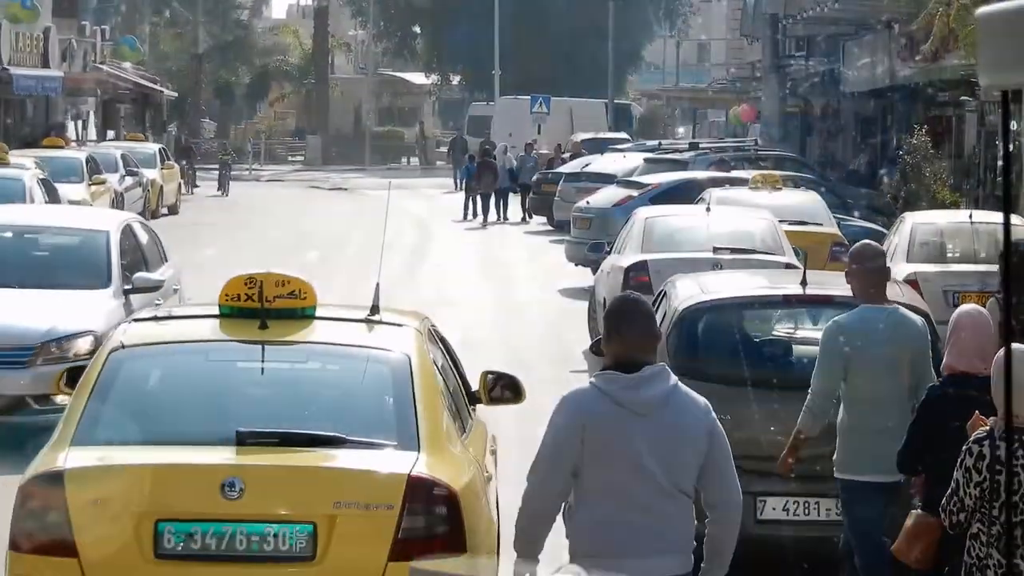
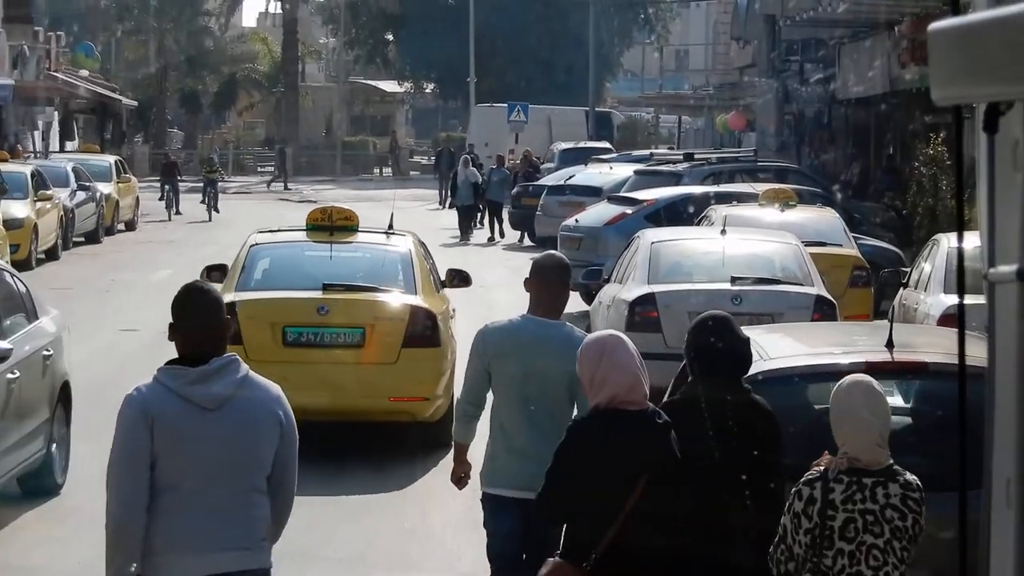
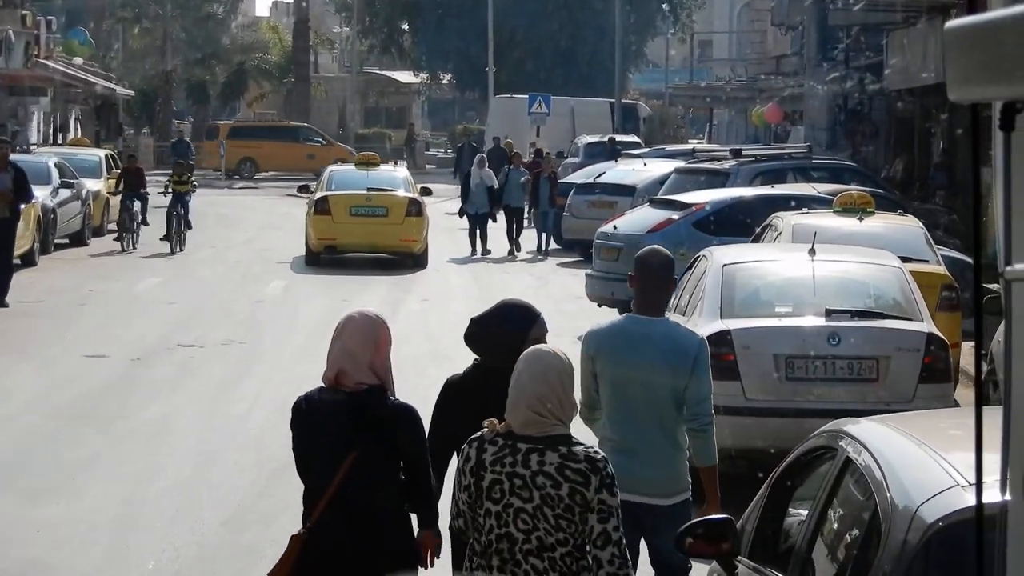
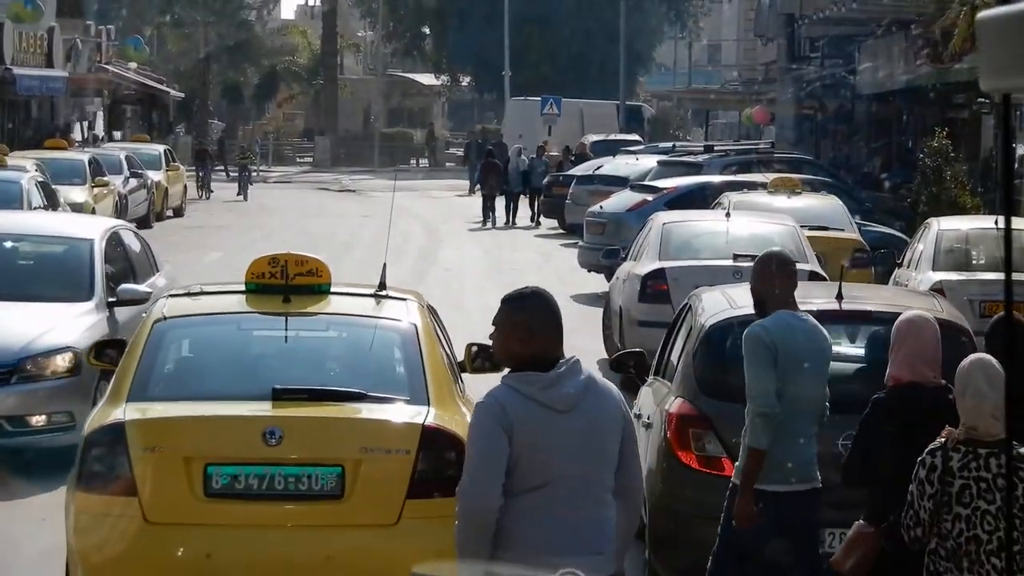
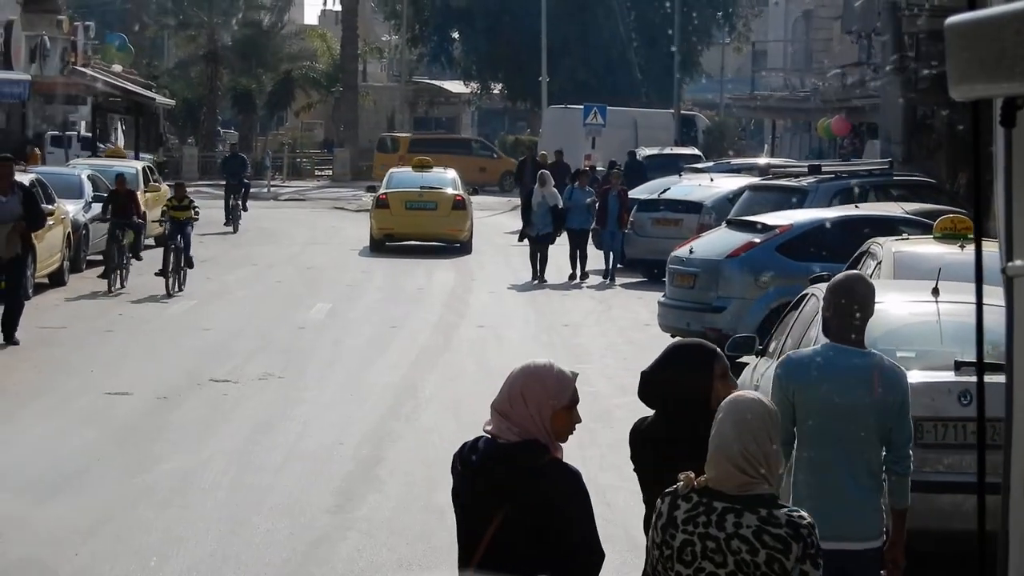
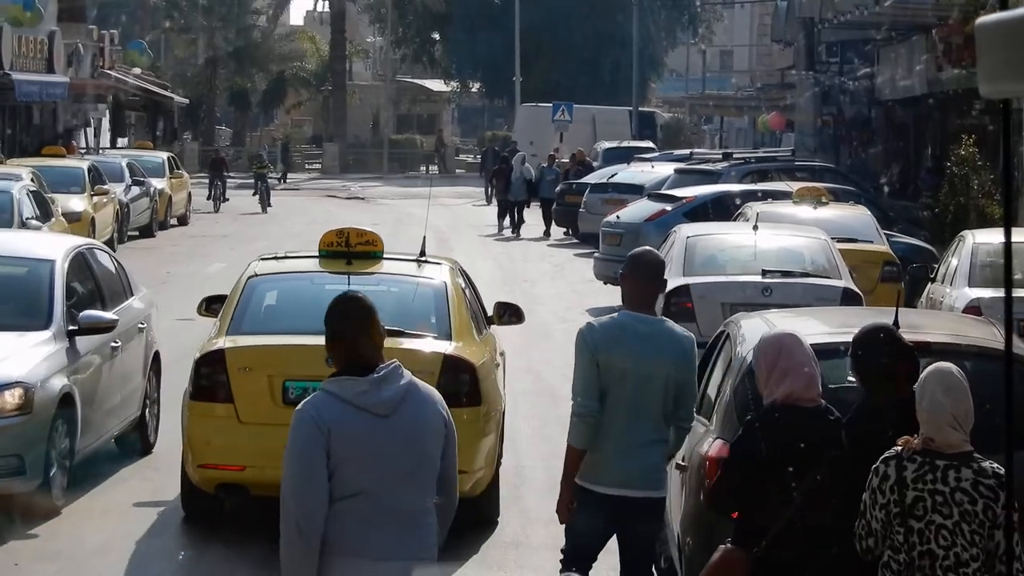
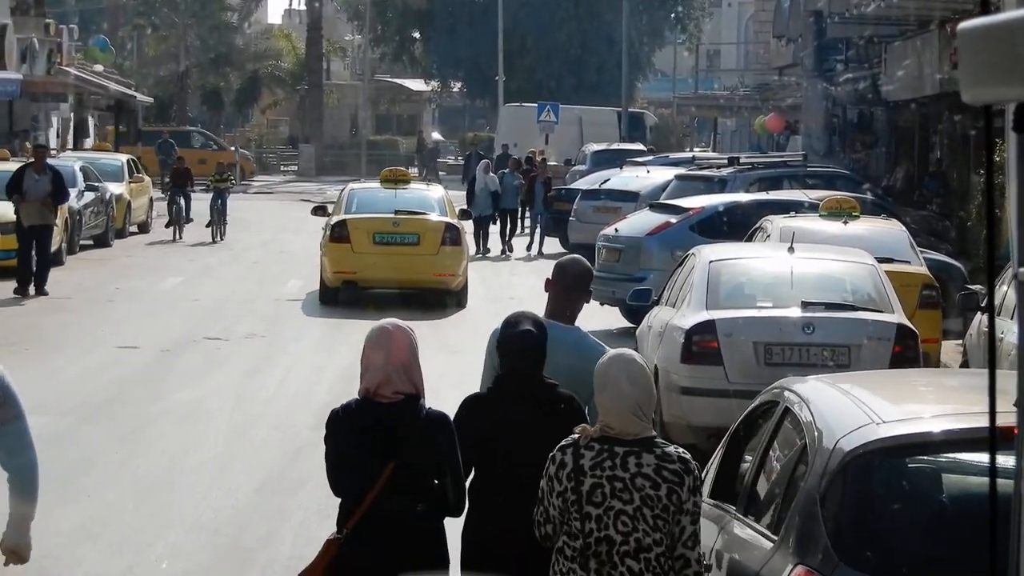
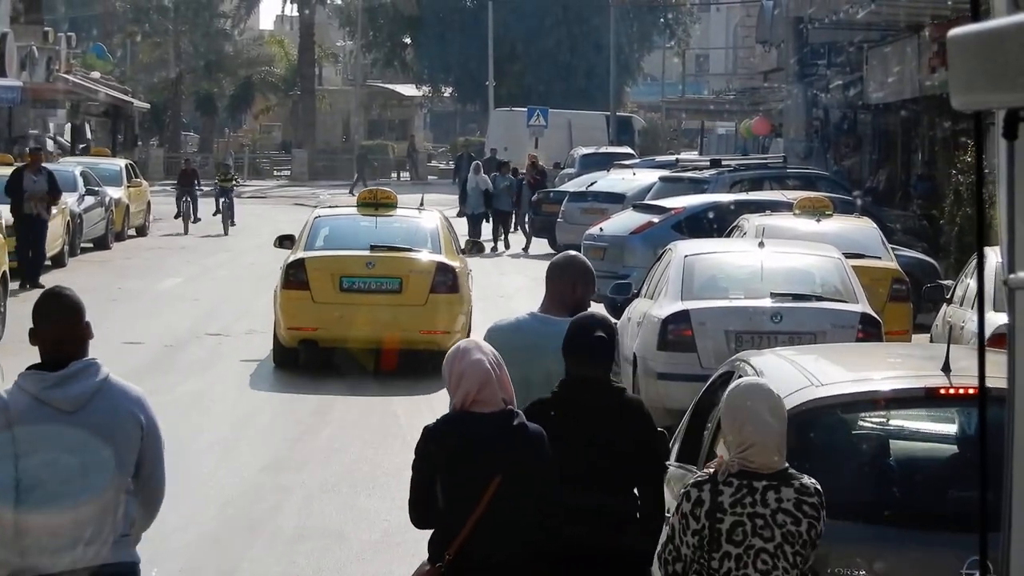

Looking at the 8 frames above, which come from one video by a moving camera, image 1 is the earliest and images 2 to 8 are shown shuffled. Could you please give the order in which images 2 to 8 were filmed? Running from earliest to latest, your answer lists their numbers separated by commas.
4, 6, 2, 8, 7, 3, 5
